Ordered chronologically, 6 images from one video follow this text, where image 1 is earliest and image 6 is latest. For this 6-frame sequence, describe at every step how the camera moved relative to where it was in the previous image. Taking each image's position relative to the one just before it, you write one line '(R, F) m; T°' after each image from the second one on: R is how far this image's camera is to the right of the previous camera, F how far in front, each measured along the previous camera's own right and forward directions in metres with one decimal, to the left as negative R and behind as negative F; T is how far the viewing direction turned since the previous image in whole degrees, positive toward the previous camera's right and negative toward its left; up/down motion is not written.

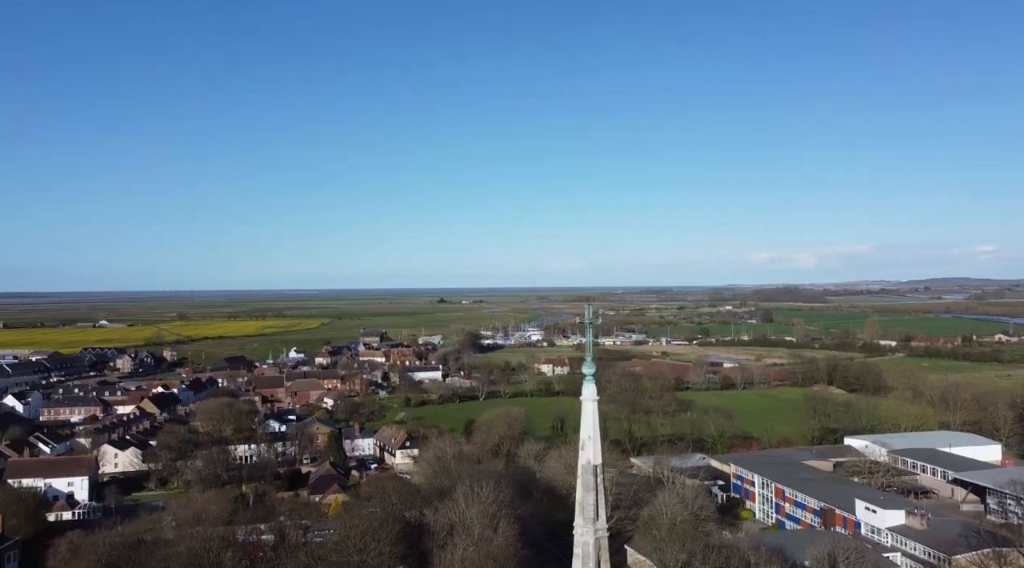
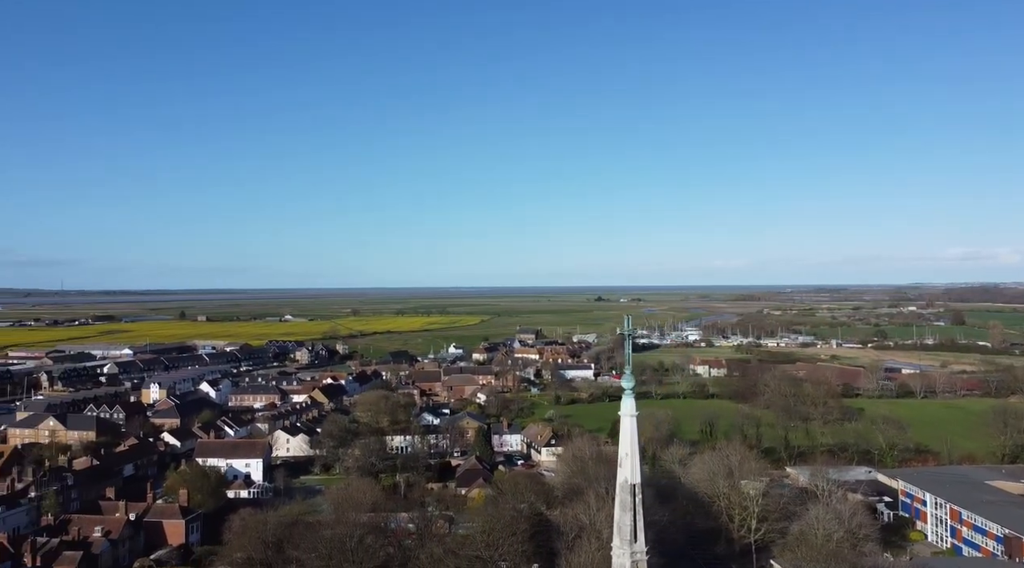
(+5.5, +0.1) m; -15°
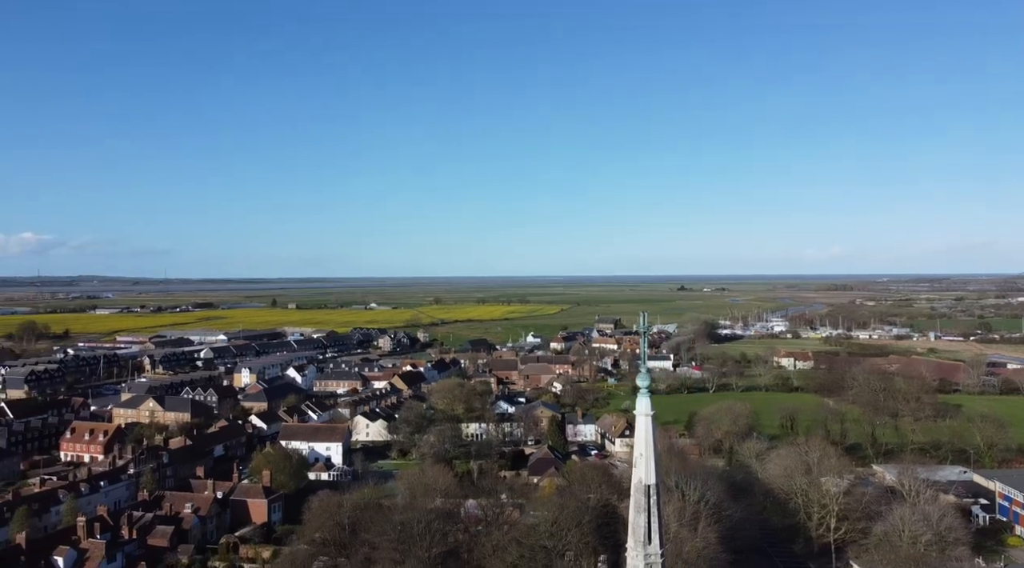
(+3.0, +0.2) m; -8°
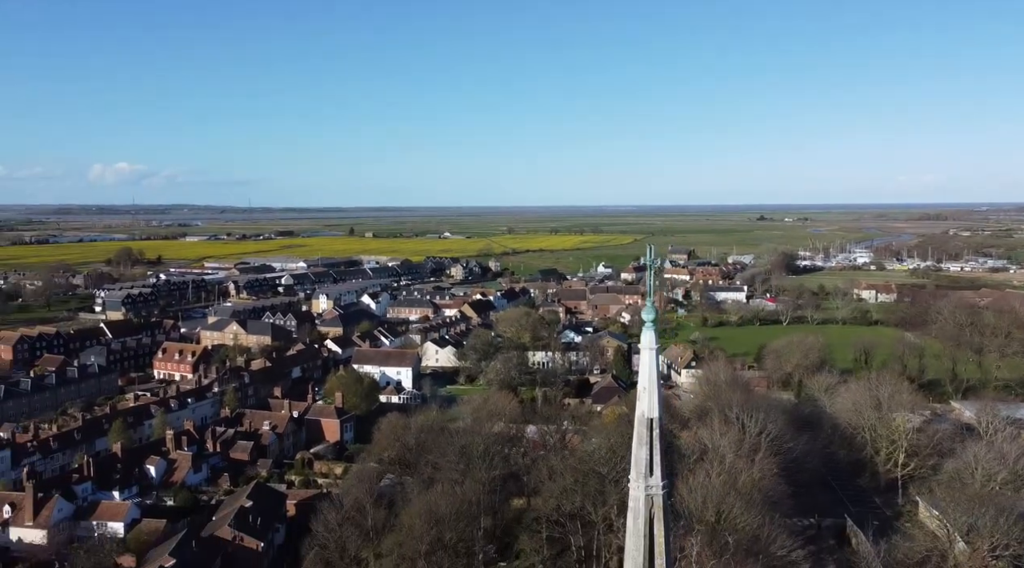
(+2.9, +0.1) m; -7°
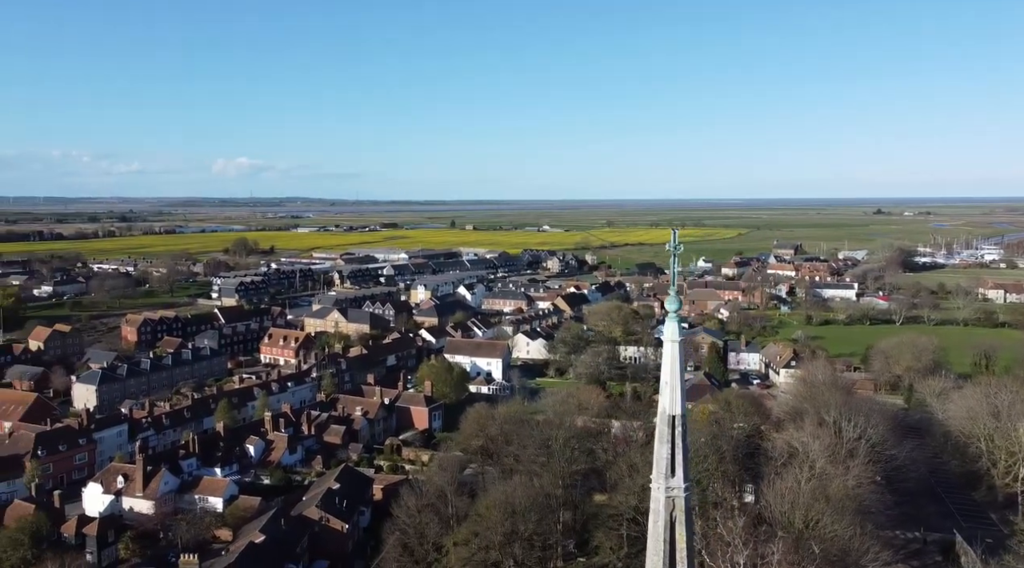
(+3.5, +1.0) m; -10°
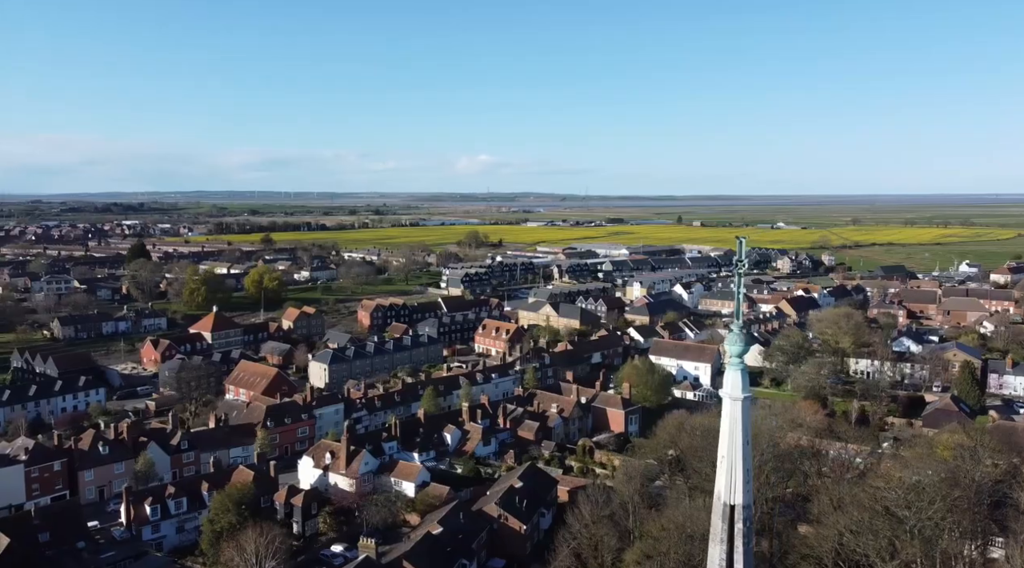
(+5.9, +4.6) m; -20°
